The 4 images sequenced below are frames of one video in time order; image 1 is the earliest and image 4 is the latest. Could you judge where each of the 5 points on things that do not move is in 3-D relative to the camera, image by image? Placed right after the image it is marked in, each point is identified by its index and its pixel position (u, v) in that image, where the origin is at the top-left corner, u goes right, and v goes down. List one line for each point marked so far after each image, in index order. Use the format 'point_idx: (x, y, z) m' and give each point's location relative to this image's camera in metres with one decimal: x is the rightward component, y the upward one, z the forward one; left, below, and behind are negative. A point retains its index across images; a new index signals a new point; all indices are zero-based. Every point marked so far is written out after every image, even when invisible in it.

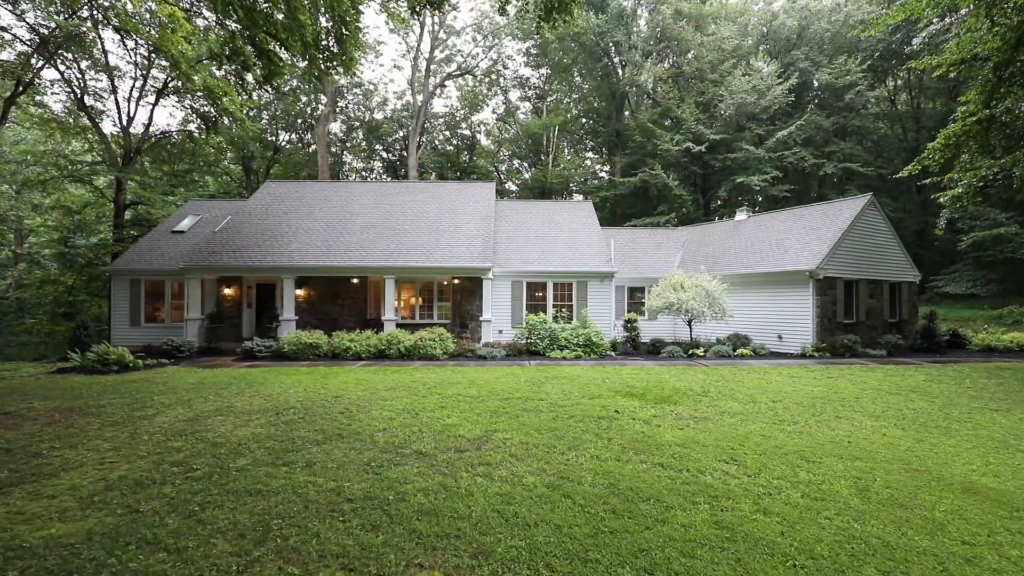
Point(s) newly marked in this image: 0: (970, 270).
0: (+20.2, +0.8, +19.3) m
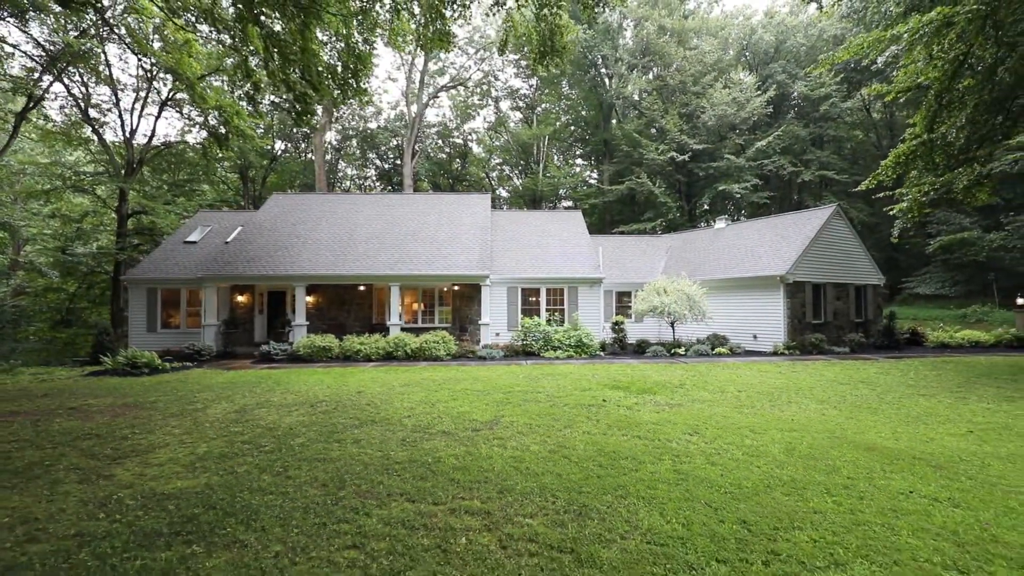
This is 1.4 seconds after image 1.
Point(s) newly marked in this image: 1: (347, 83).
0: (+19.9, +0.8, +20.6) m
1: (-2.6, +3.3, +6.9) m
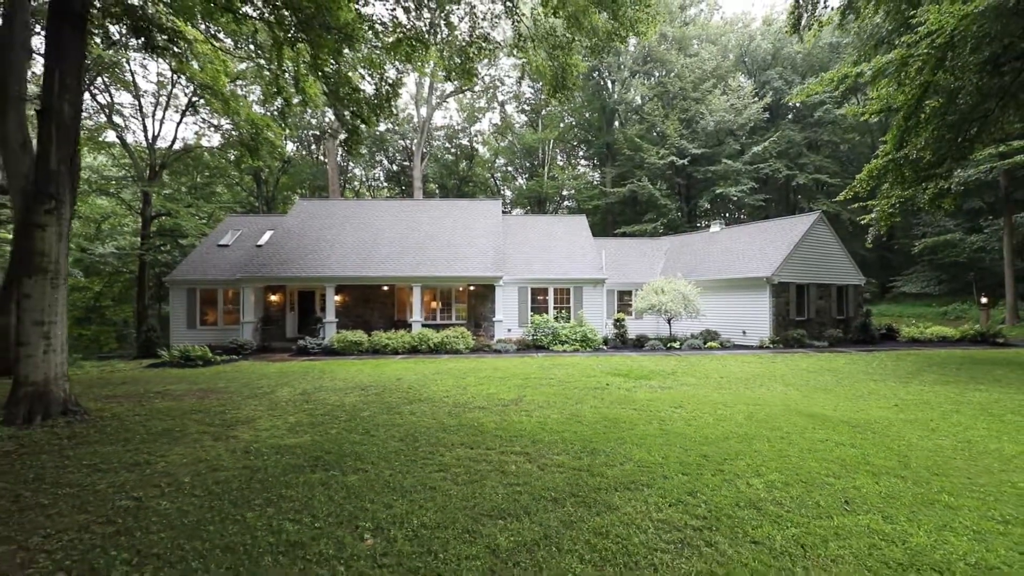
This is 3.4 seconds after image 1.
0: (+20.3, +0.8, +21.8) m
1: (-2.3, +3.3, +8.1) m
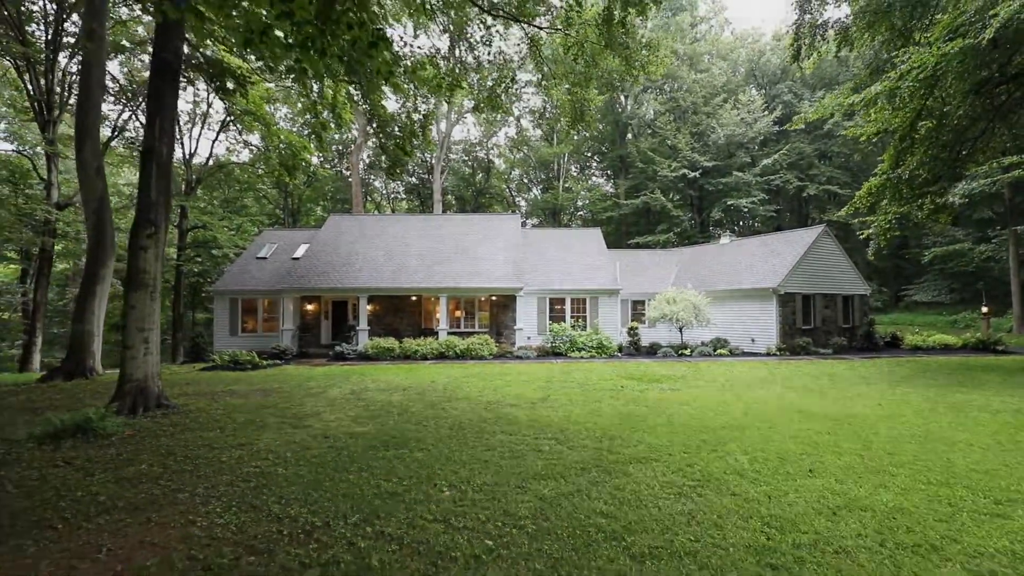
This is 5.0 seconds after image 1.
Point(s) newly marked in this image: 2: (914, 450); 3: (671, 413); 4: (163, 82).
0: (+21.1, +0.4, +22.1) m
1: (-1.9, +3.0, +9.2) m
2: (+3.9, -1.6, +4.3) m
3: (+2.2, -1.7, +6.0) m
4: (-5.7, +3.4, +7.3) m
